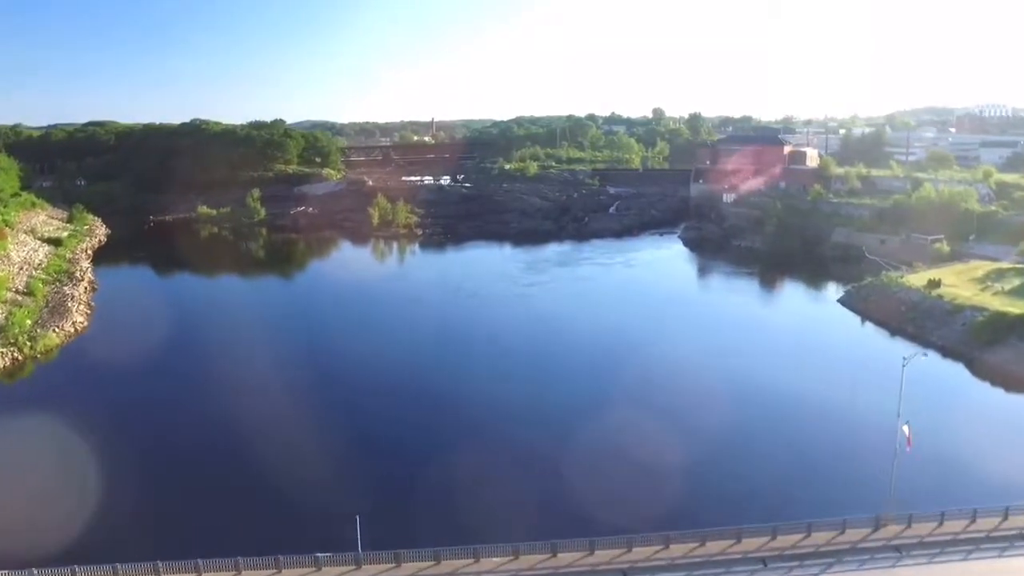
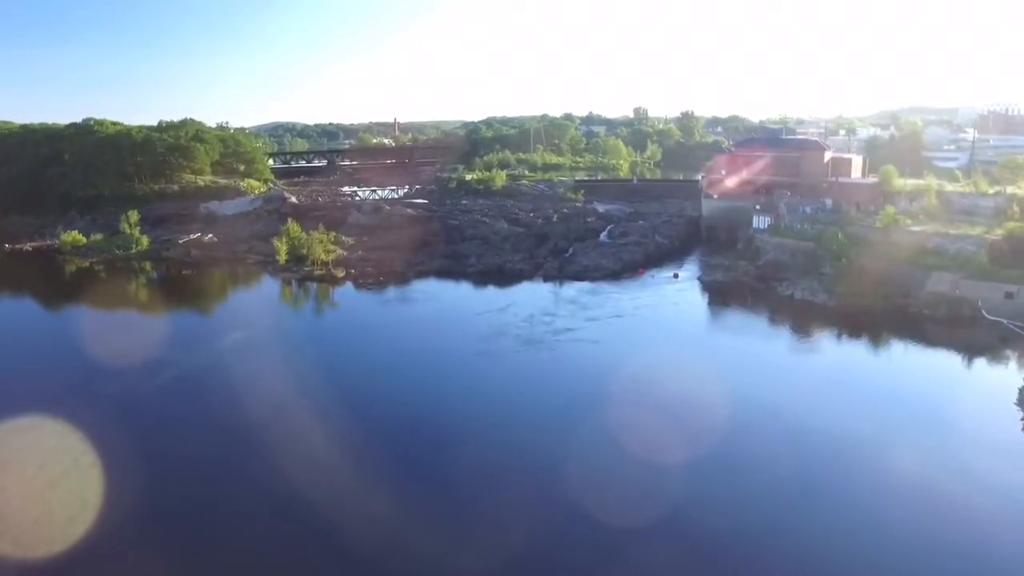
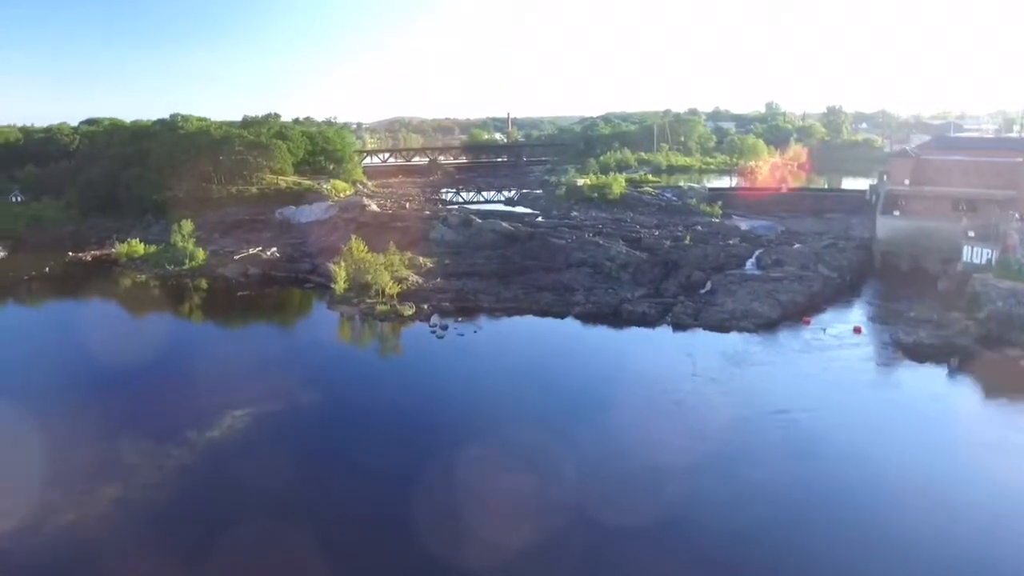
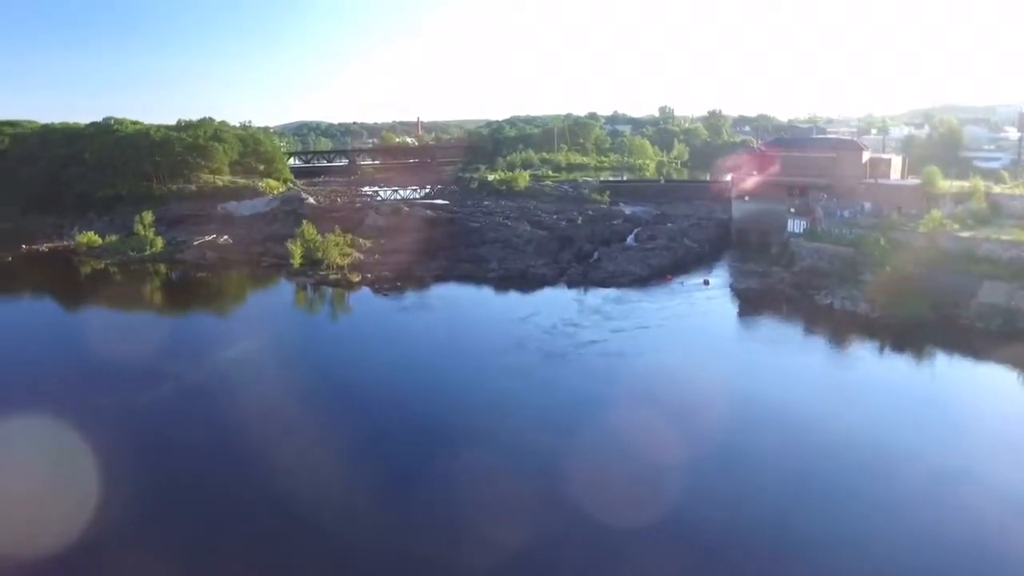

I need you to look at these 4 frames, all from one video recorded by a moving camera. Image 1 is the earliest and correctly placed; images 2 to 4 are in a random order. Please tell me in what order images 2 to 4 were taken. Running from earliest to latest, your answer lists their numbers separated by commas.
2, 4, 3
